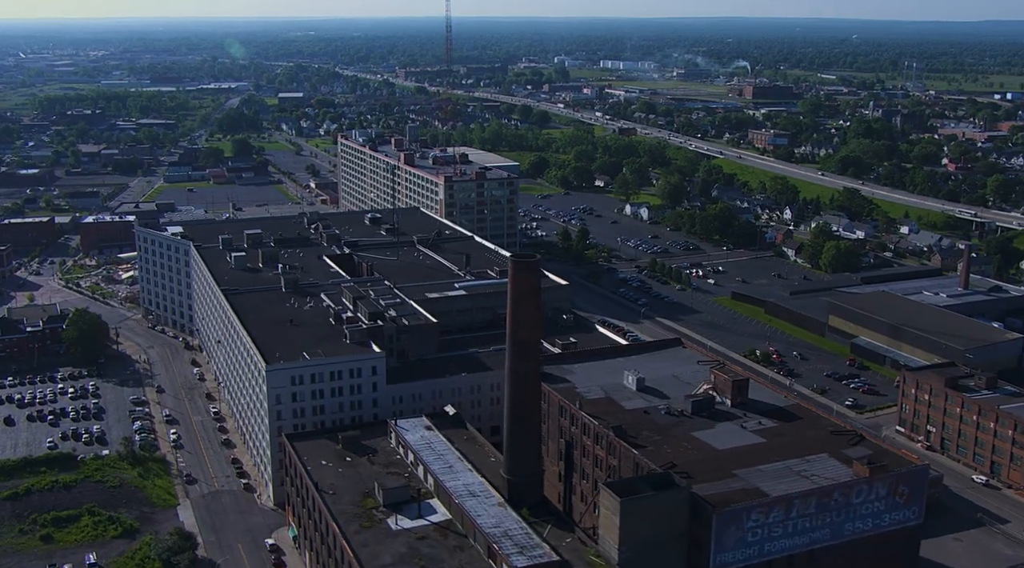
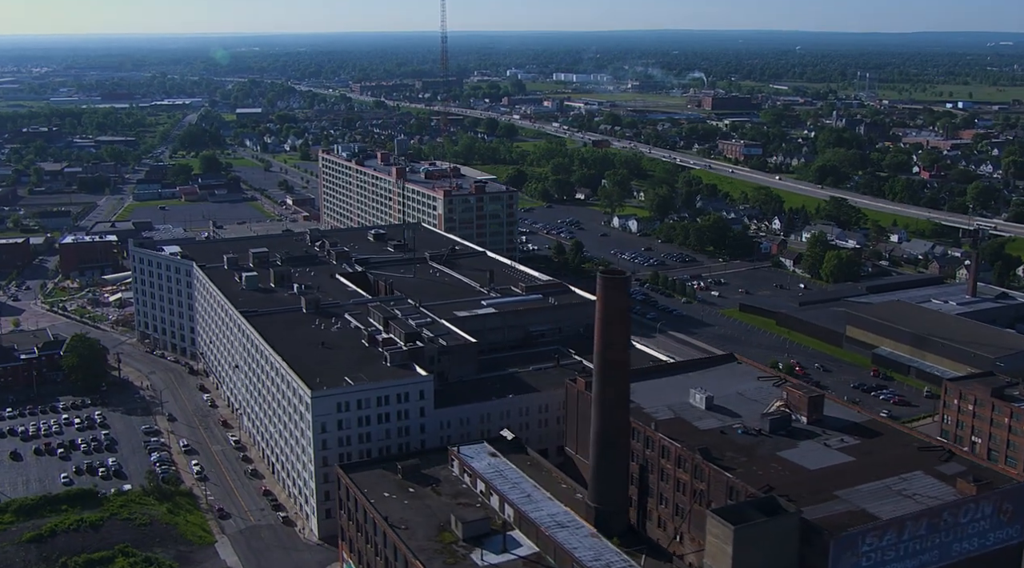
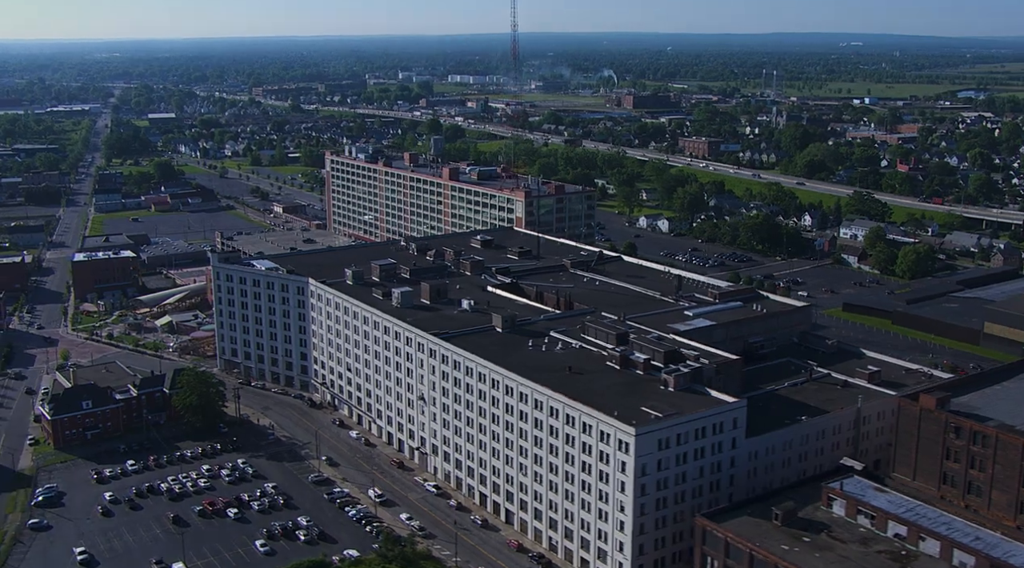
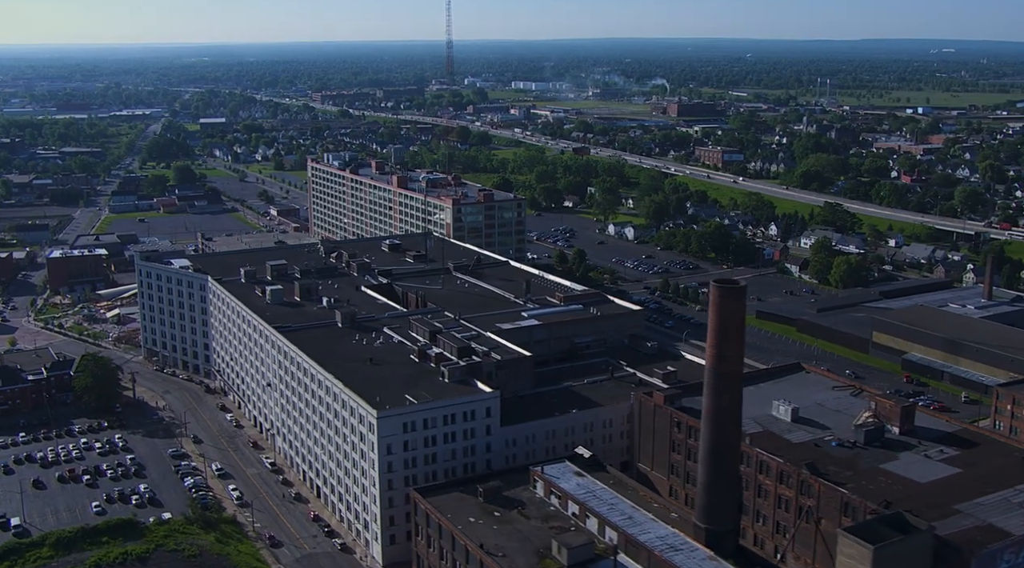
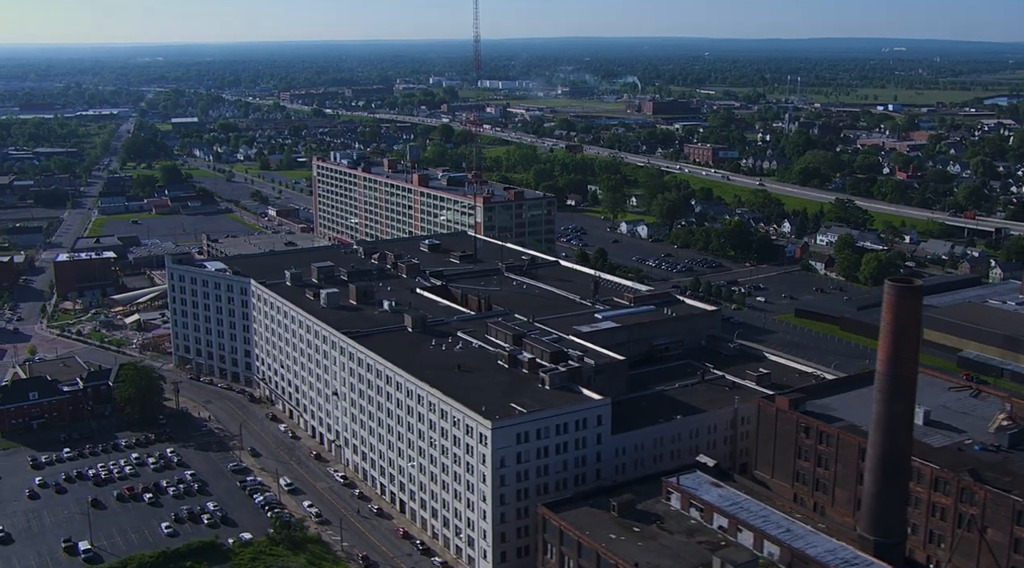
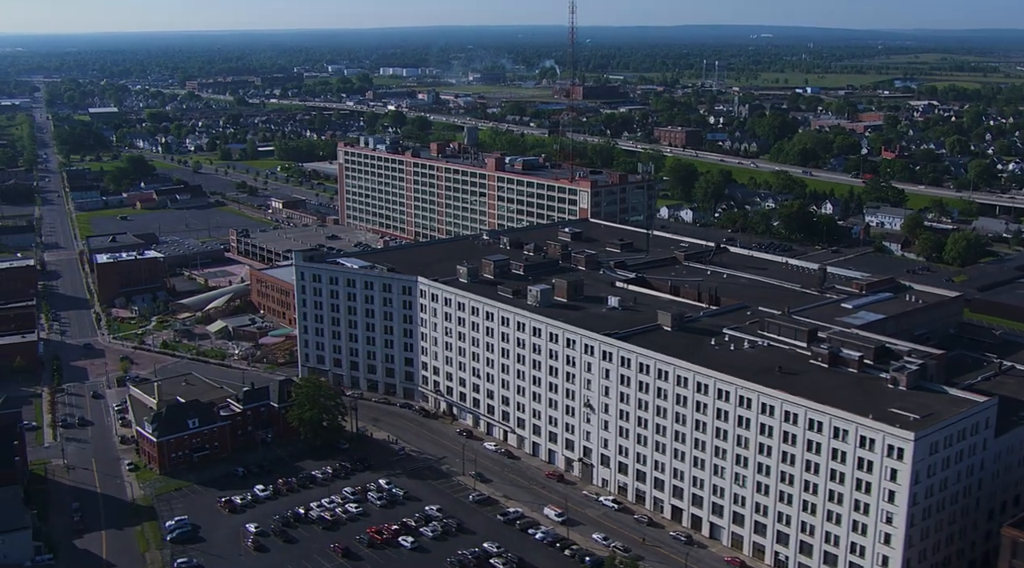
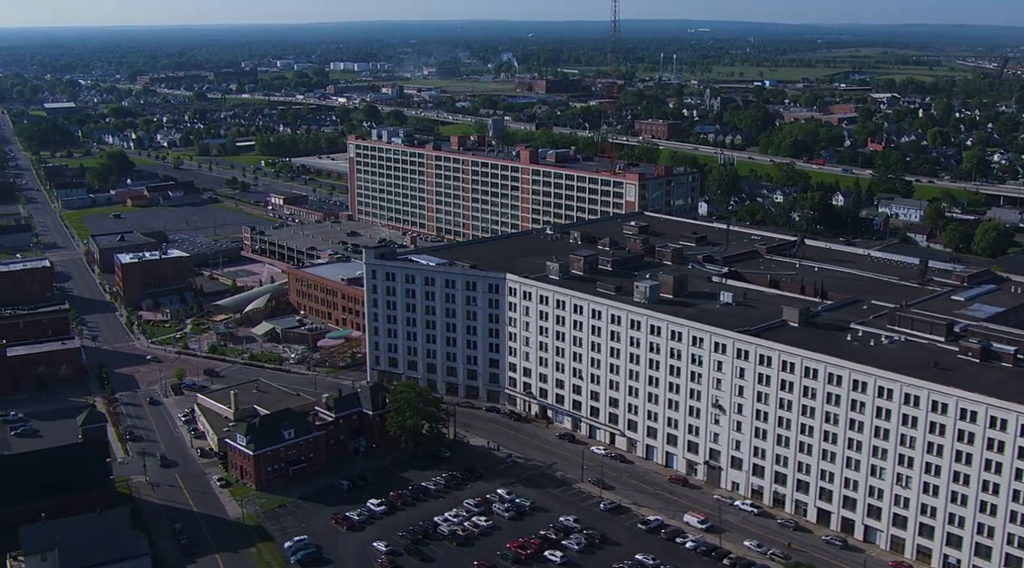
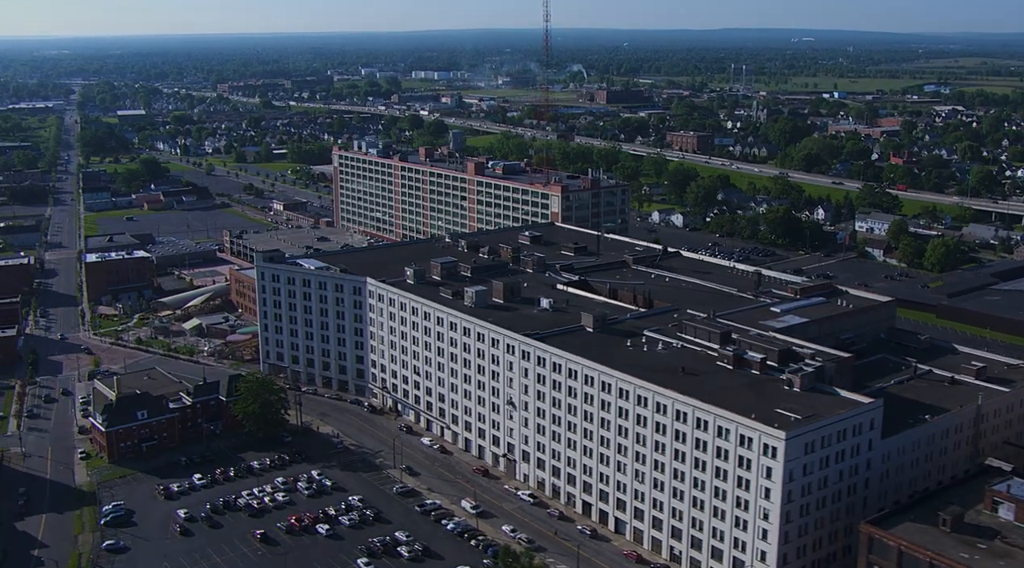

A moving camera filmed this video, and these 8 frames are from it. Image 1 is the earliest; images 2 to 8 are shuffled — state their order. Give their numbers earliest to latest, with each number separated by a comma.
2, 4, 5, 3, 8, 6, 7
